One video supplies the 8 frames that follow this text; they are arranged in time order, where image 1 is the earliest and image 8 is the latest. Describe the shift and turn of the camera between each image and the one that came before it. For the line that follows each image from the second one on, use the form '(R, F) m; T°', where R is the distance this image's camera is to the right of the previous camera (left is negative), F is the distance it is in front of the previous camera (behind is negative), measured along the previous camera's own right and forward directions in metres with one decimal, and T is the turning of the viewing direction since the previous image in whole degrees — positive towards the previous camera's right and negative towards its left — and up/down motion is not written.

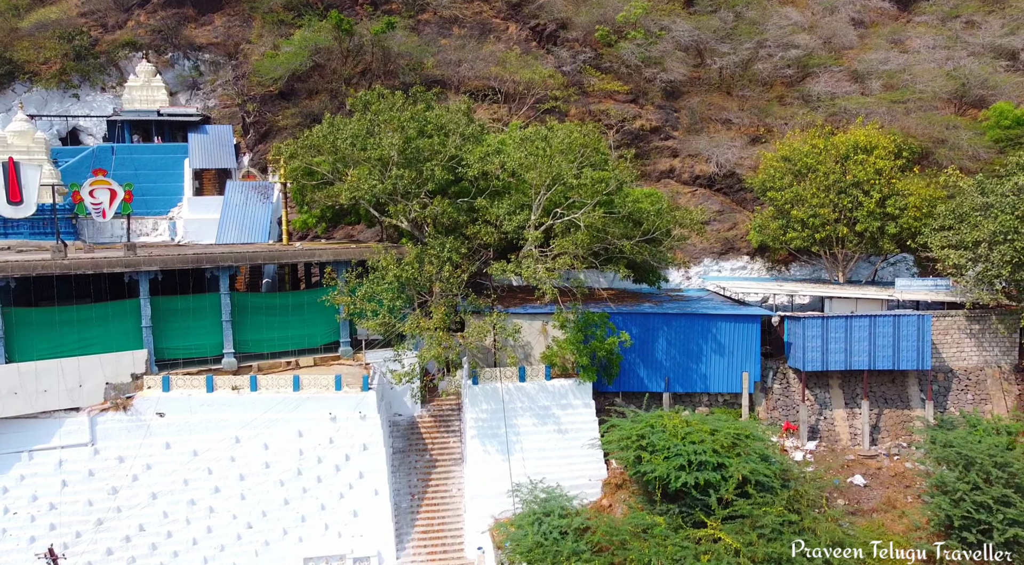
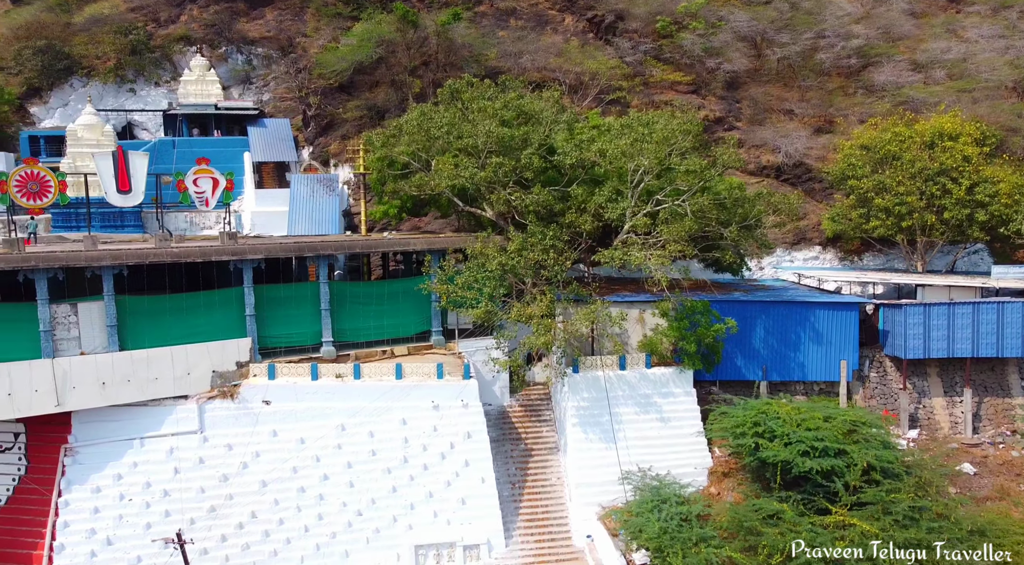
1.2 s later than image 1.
(-2.1, 0.0) m; -1°
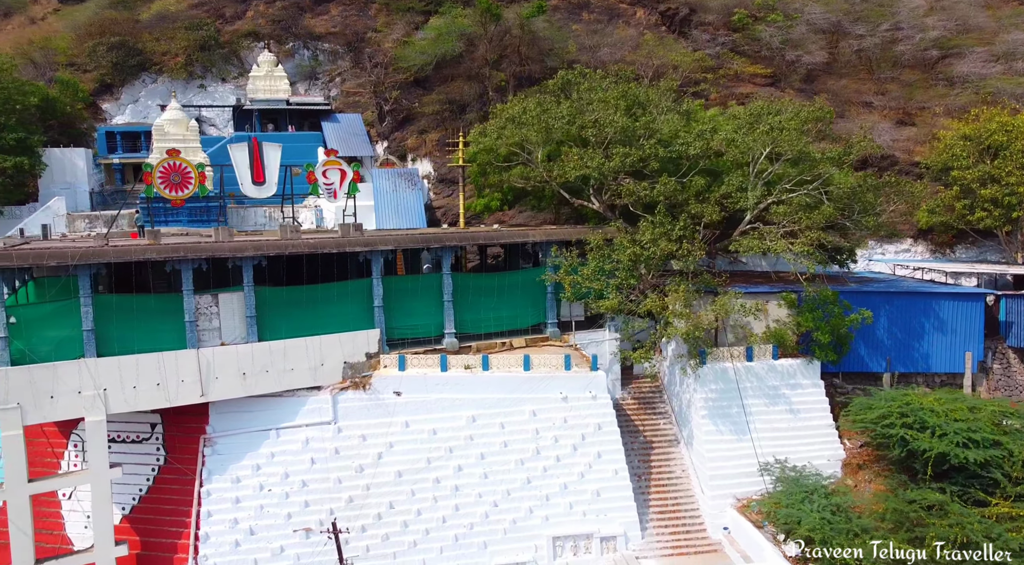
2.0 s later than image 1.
(-2.6, +0.1) m; -1°
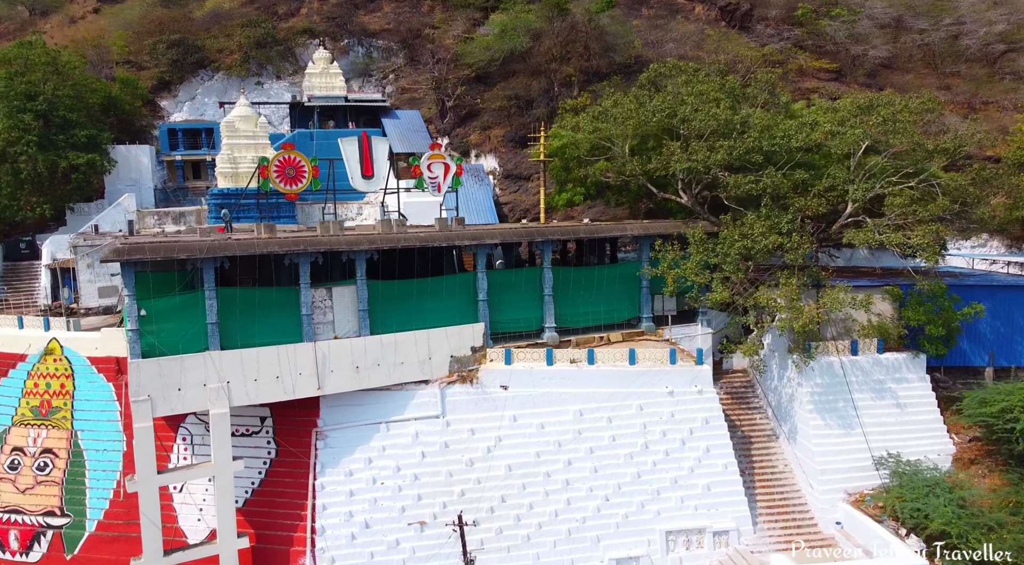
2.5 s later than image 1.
(-2.1, 0.0) m; -1°
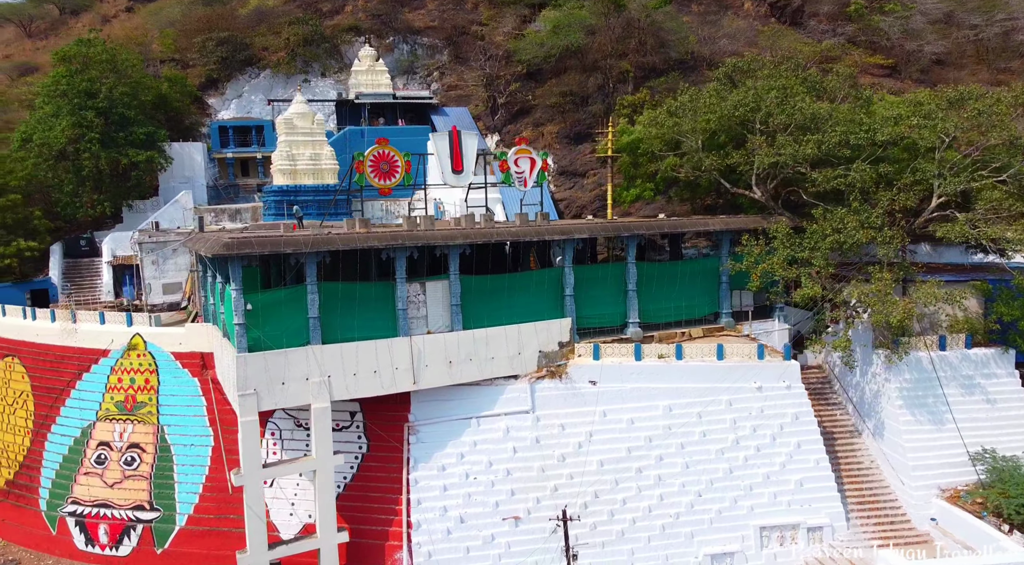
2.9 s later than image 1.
(-1.8, 0.0) m; -1°
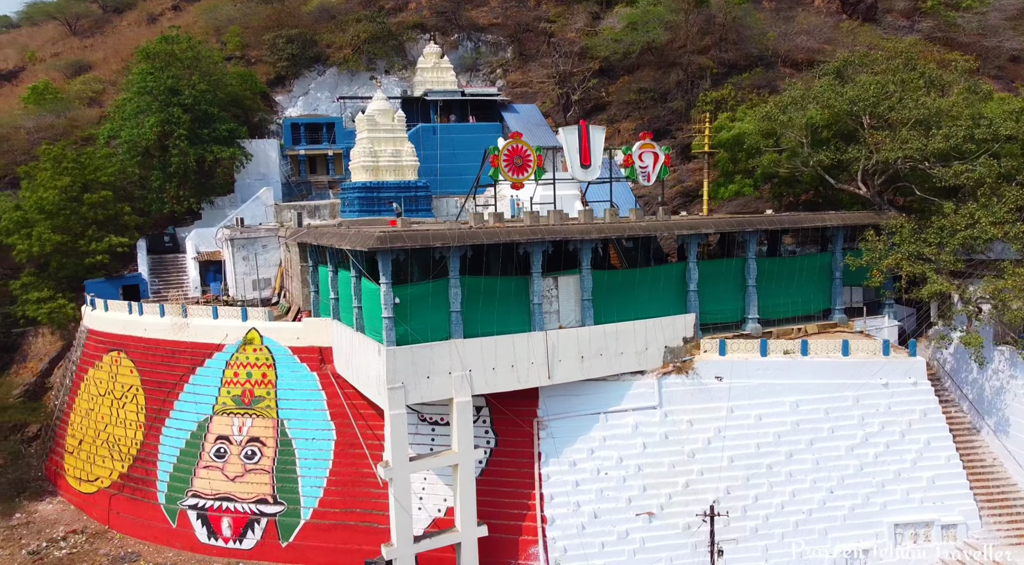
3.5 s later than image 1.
(-2.5, 0.0) m; -1°
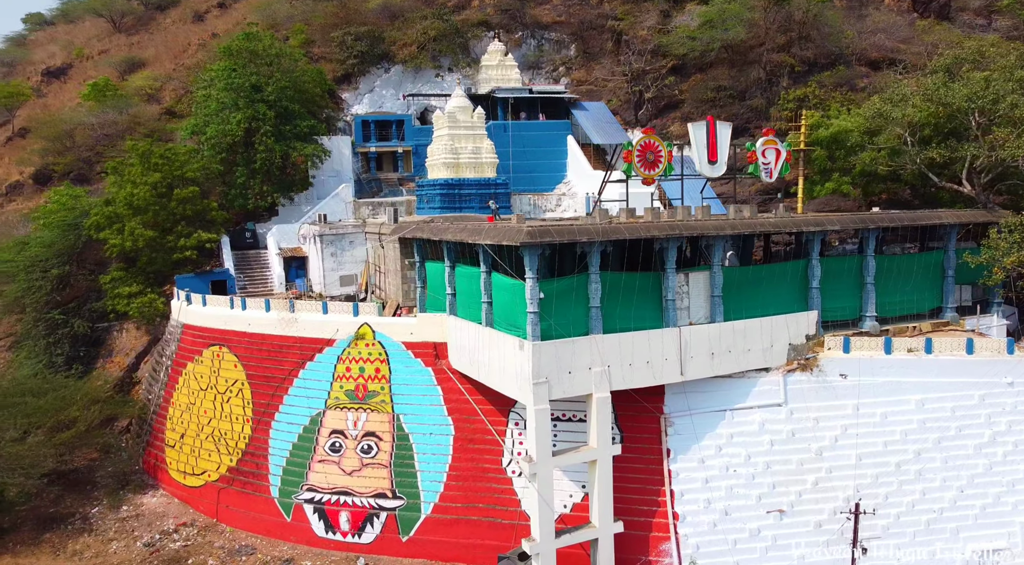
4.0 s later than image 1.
(-2.5, 0.0) m; -1°
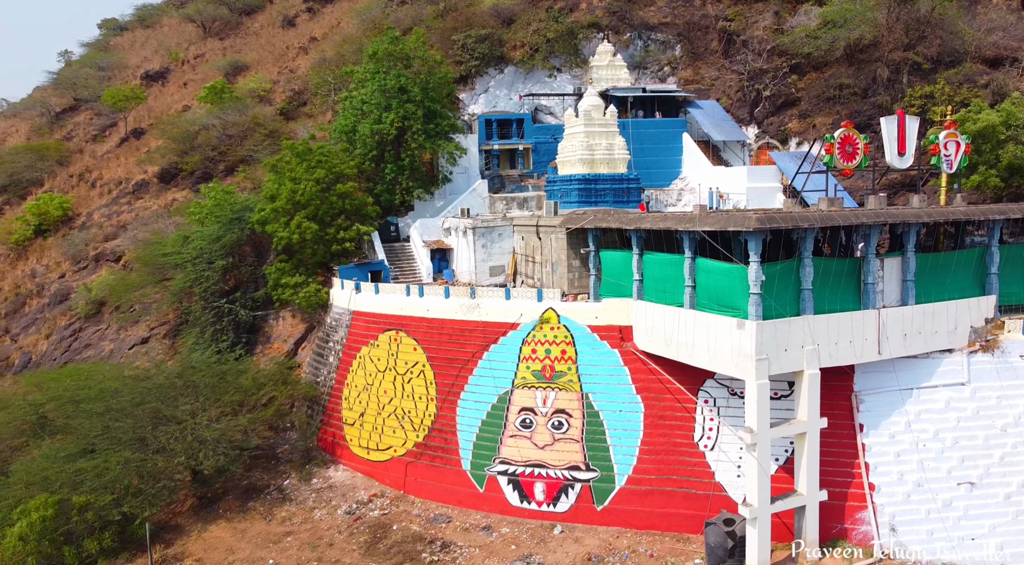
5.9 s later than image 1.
(-3.9, -1.4) m; -2°
